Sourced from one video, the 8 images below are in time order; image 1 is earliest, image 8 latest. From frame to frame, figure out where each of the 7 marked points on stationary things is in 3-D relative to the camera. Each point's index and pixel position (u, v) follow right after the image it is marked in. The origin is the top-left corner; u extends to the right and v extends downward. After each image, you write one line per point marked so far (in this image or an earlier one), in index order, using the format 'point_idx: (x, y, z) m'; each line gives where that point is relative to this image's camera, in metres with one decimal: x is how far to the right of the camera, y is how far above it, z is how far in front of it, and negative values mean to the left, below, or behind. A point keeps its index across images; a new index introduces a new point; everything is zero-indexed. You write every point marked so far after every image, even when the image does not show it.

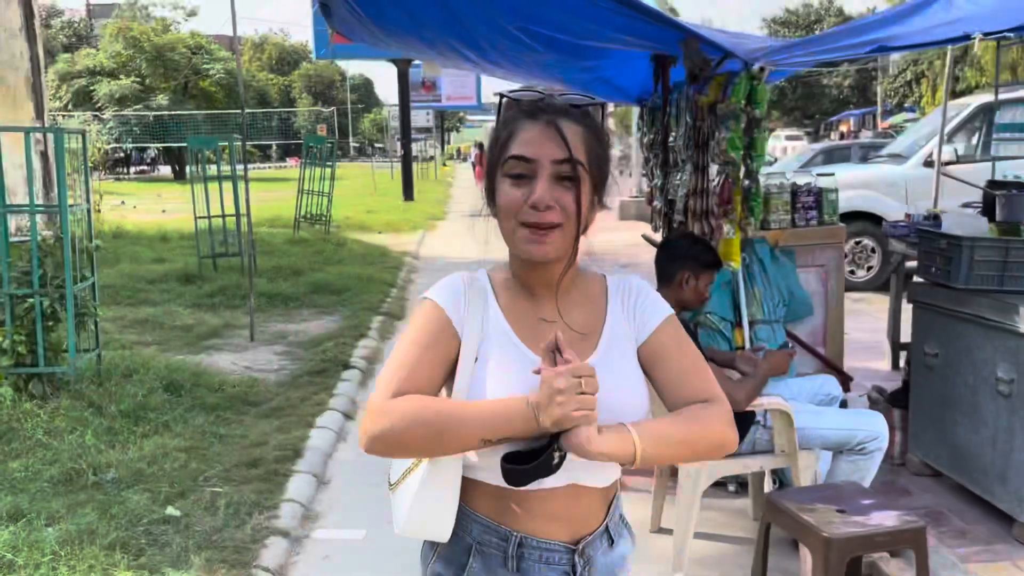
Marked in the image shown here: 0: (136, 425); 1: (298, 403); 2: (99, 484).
0: (-2.1, -0.7, +4.7) m
1: (-1.4, -0.7, +5.3) m
2: (-1.9, -0.9, +3.8) m
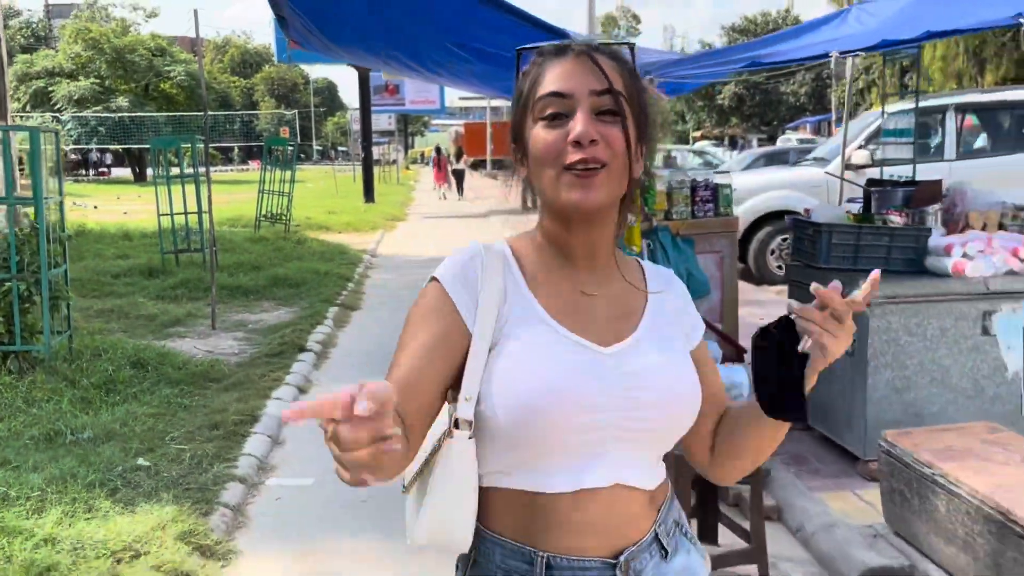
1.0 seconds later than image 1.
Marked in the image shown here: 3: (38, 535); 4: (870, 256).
0: (-2.5, -0.6, +5.2) m
1: (-1.8, -0.6, +5.8) m
2: (-2.2, -0.8, +4.3) m
3: (-1.8, -0.9, +3.2) m
4: (+1.7, +0.2, +4.0) m
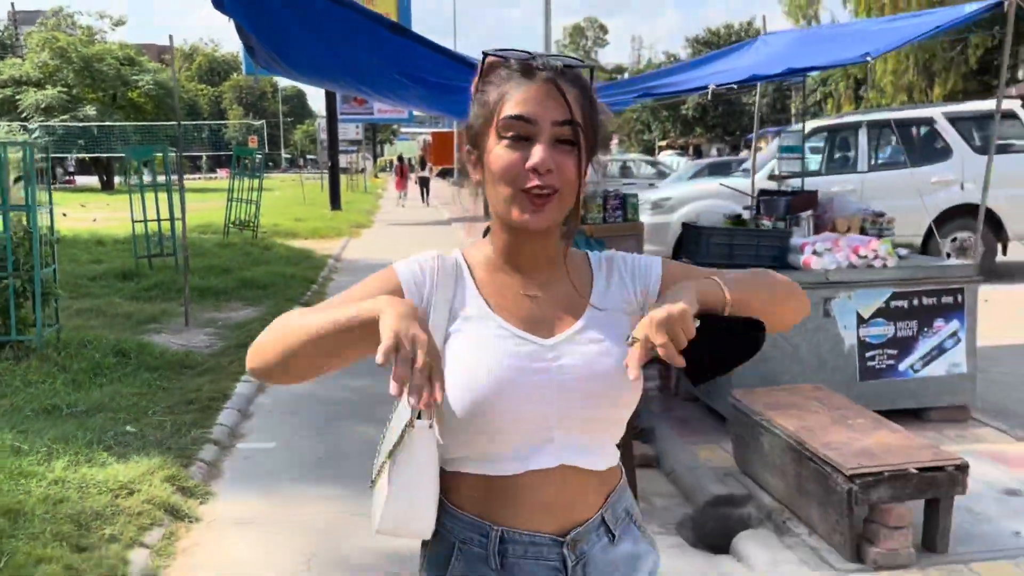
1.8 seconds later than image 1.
0: (-2.9, -0.6, +5.9) m
1: (-2.2, -0.6, +6.6) m
2: (-2.7, -0.7, +5.1) m
3: (-2.1, -0.9, +3.9) m
4: (+1.3, +0.2, +4.9) m
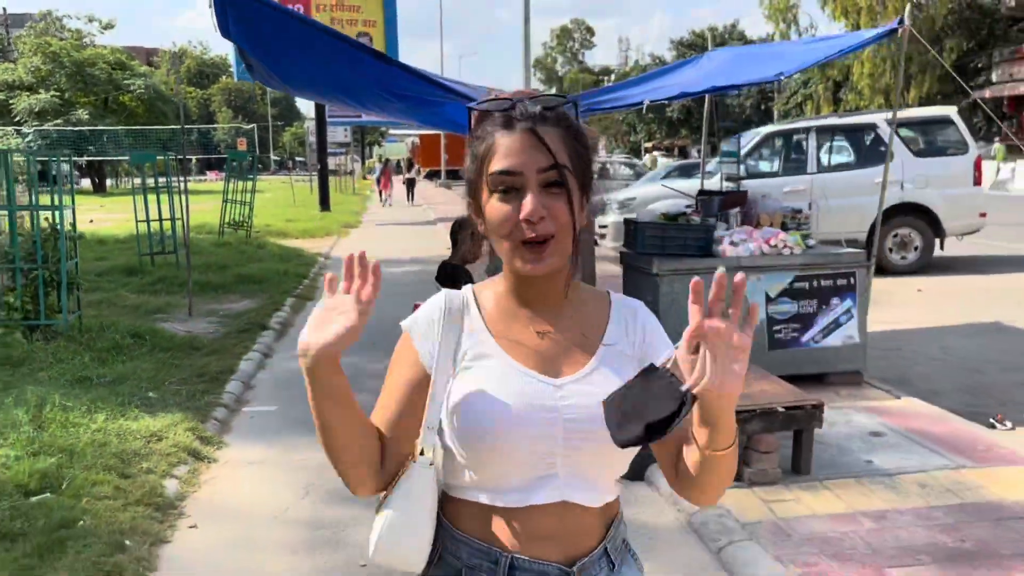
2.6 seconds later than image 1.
0: (-3.2, -0.5, +6.8) m
1: (-2.5, -0.5, +7.5) m
2: (-2.9, -0.6, +5.9) m
3: (-2.4, -0.8, +4.8) m
4: (+1.1, +0.3, +5.8) m
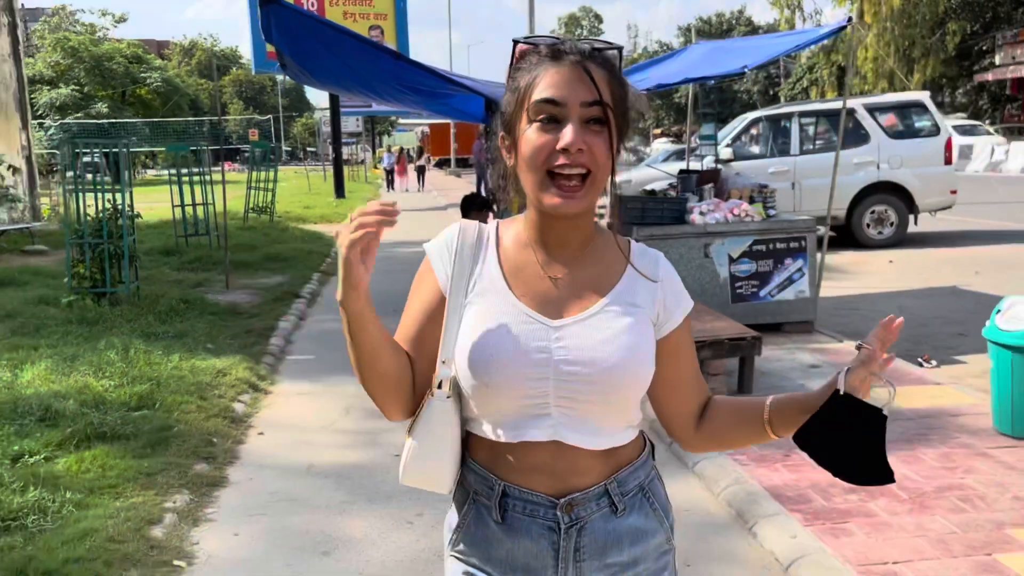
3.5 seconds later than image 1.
0: (-3.1, -0.3, +7.9) m
1: (-2.5, -0.2, +8.5) m
2: (-2.9, -0.4, +7.0) m
3: (-2.4, -0.5, +5.9) m
4: (+1.1, +0.6, +6.8) m
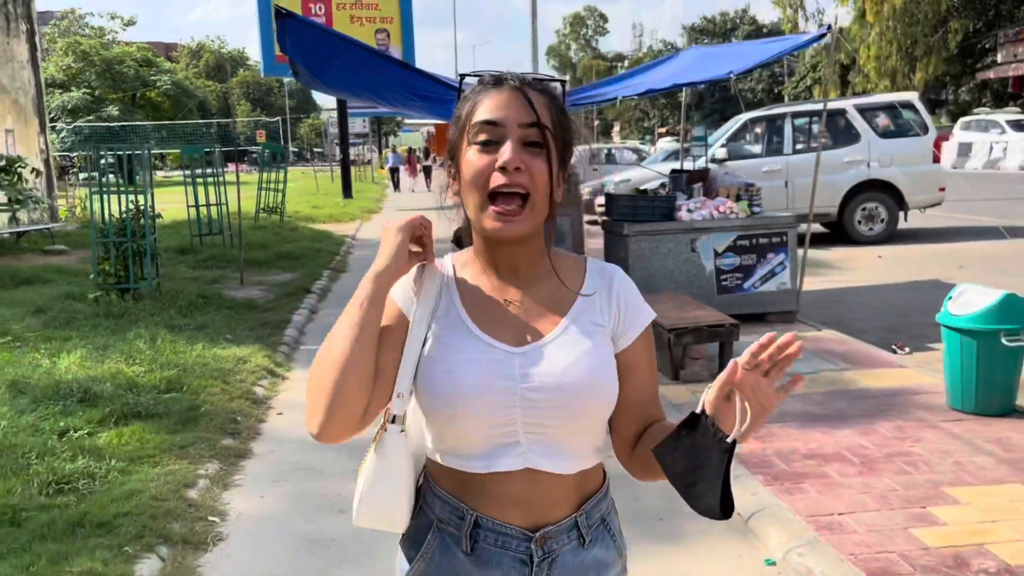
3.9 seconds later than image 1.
0: (-3.1, -0.2, +8.3) m
1: (-2.5, -0.2, +9.0) m
2: (-2.9, -0.3, +7.5) m
3: (-2.4, -0.5, +6.3) m
4: (+1.1, +0.7, +7.3) m
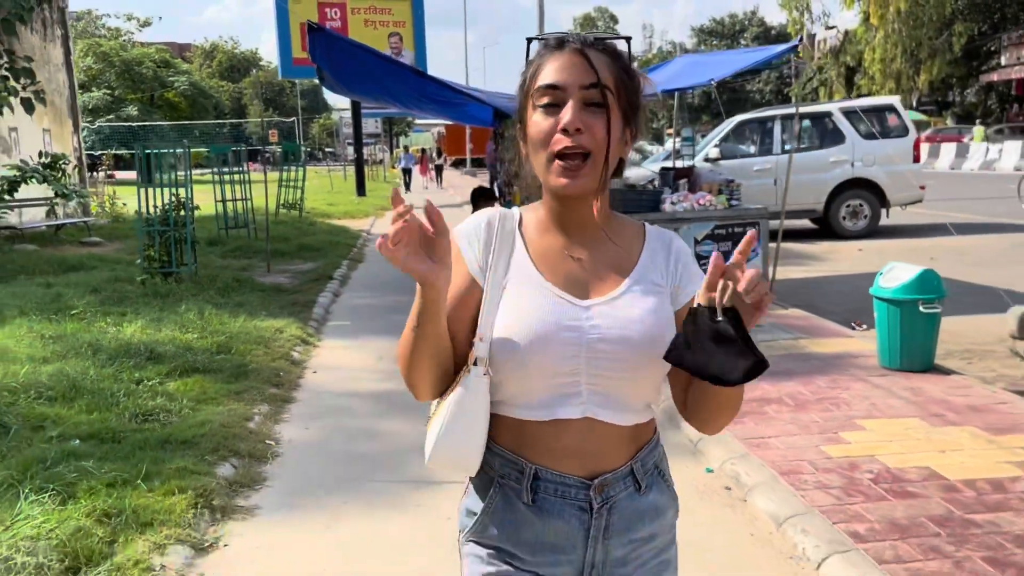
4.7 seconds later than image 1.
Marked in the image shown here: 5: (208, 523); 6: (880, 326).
0: (-3.1, 0.0, +9.3) m
1: (-2.4, 0.0, +10.0) m
2: (-2.8, -0.2, +8.5) m
3: (-2.4, -0.3, +7.3) m
4: (+1.1, +0.8, +8.2) m
5: (-1.3, -1.0, +3.7) m
6: (+2.5, -0.3, +5.7) m
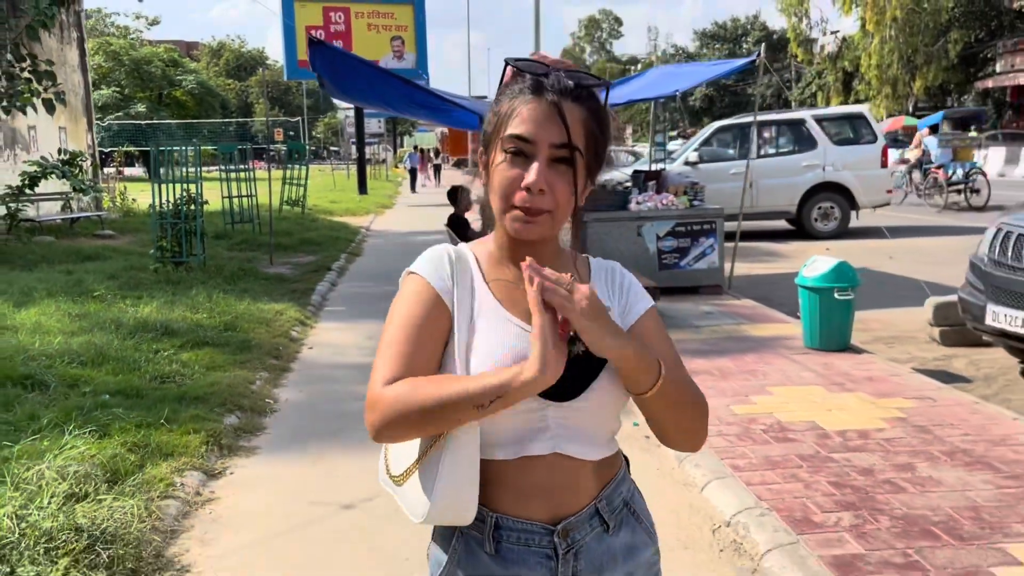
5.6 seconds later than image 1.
0: (-3.3, +0.1, +10.2) m
1: (-2.6, +0.1, +10.8) m
2: (-3.1, 0.0, +9.3) m
3: (-2.6, -0.2, +8.1) m
4: (+0.9, +0.9, +9.0) m
5: (-1.6, -0.9, +4.5) m
6: (+2.3, -0.2, +6.5) m
